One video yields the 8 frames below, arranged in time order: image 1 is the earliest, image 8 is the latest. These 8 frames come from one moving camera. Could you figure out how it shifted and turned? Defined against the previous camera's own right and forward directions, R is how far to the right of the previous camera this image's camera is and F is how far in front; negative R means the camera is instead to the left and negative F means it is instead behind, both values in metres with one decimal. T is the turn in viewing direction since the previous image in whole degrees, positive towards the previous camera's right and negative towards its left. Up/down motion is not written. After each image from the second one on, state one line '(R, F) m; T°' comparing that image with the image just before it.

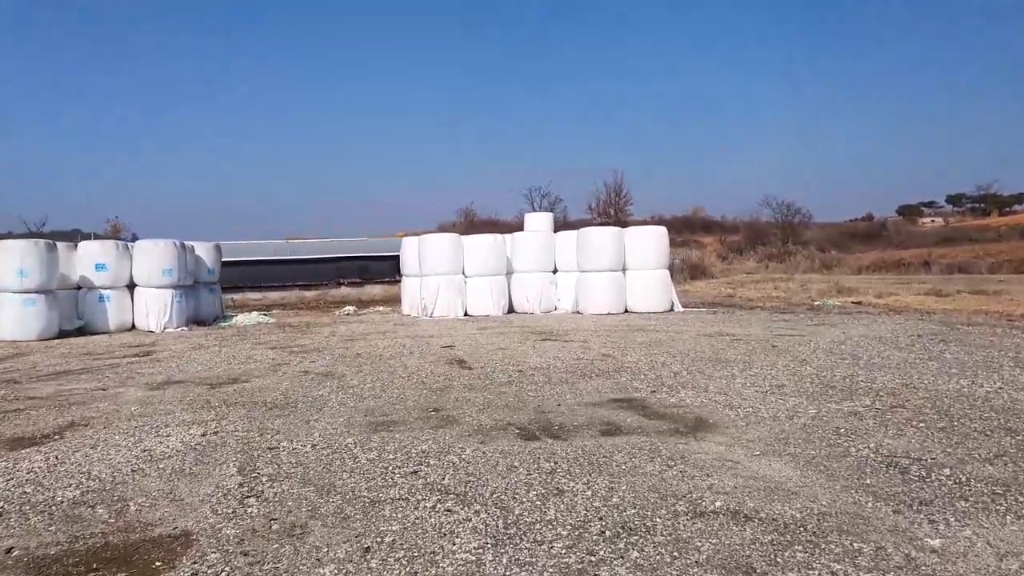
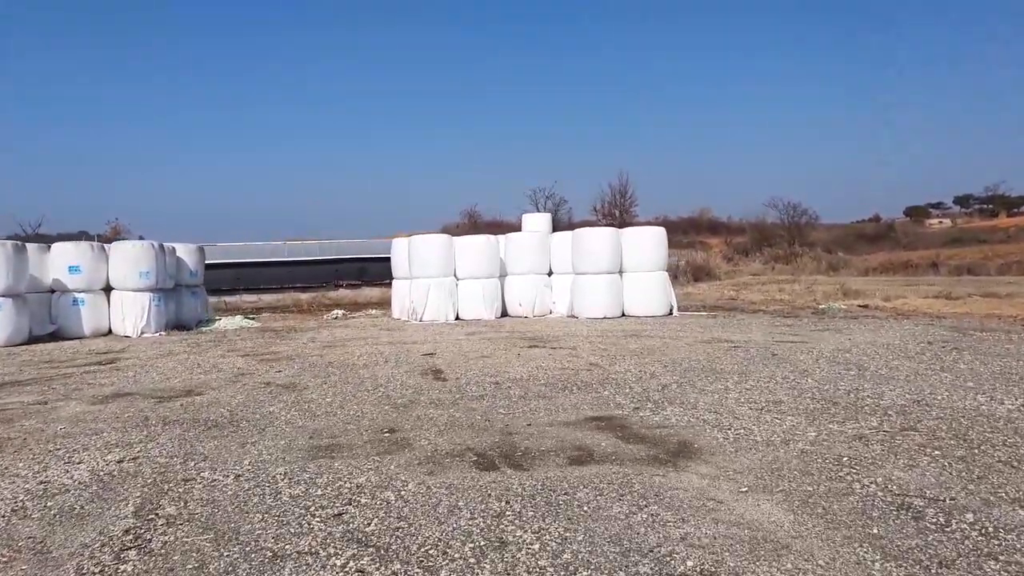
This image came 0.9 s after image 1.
(+0.3, +0.7) m; 0°
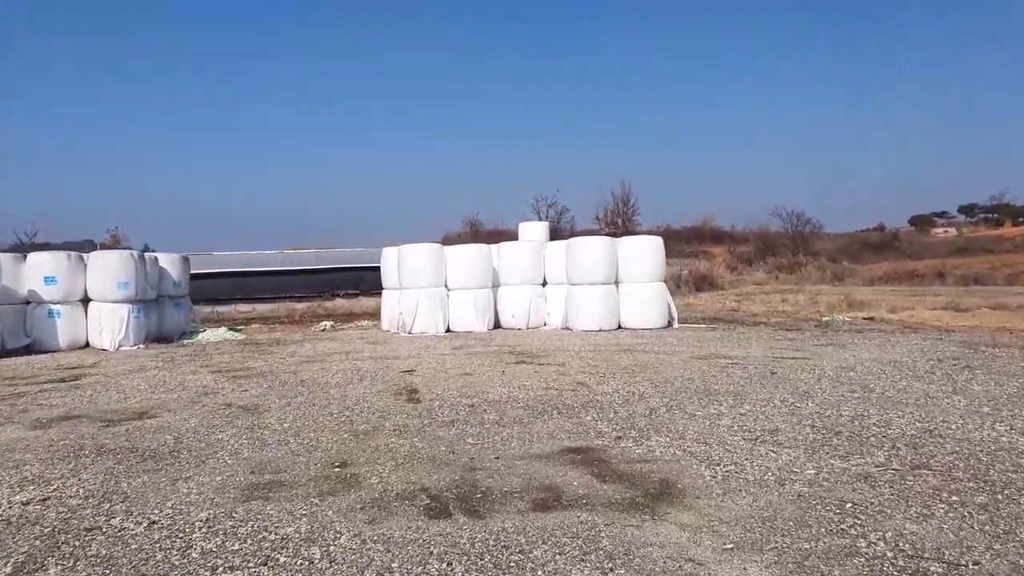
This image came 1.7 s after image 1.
(+0.3, +0.6) m; 0°
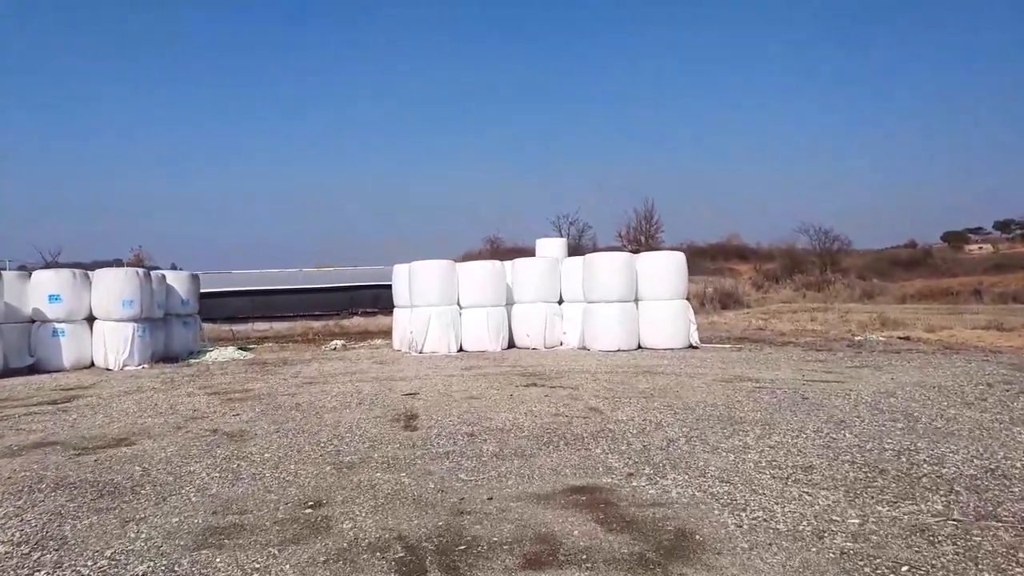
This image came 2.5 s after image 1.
(+0.2, +0.6) m; -2°
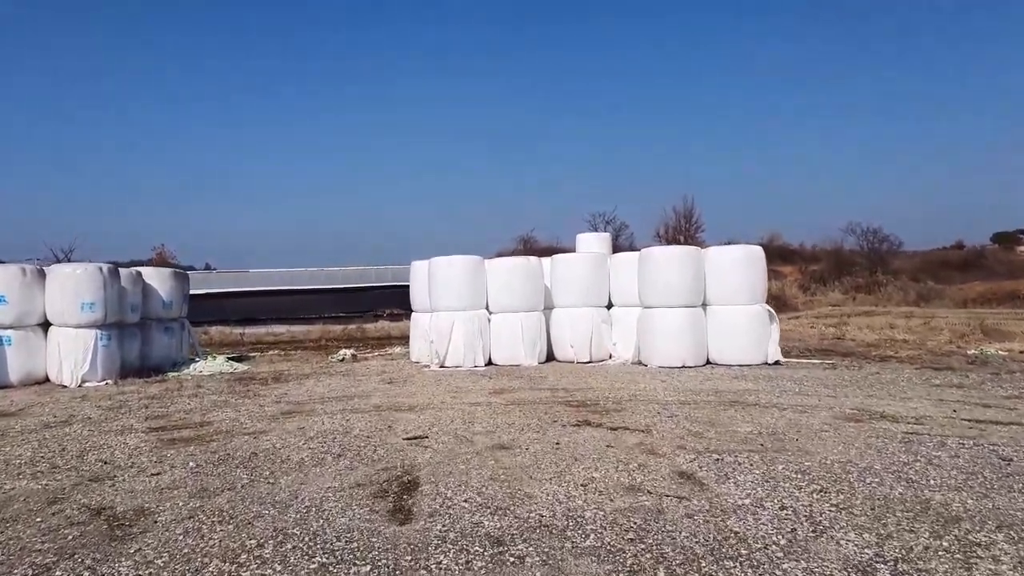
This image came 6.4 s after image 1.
(-0.1, +2.8) m; -2°
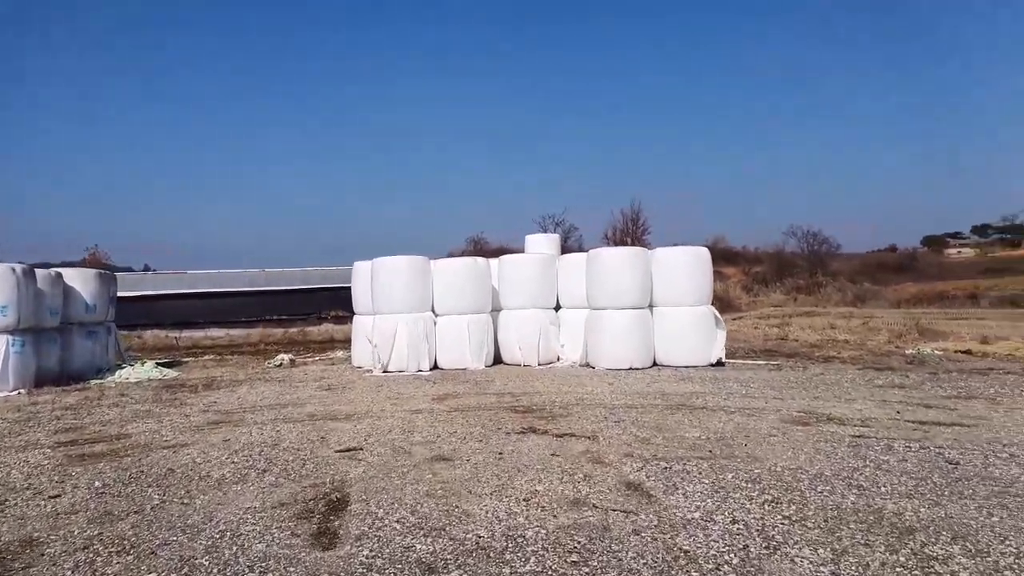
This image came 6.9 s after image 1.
(+0.1, +0.3) m; +4°
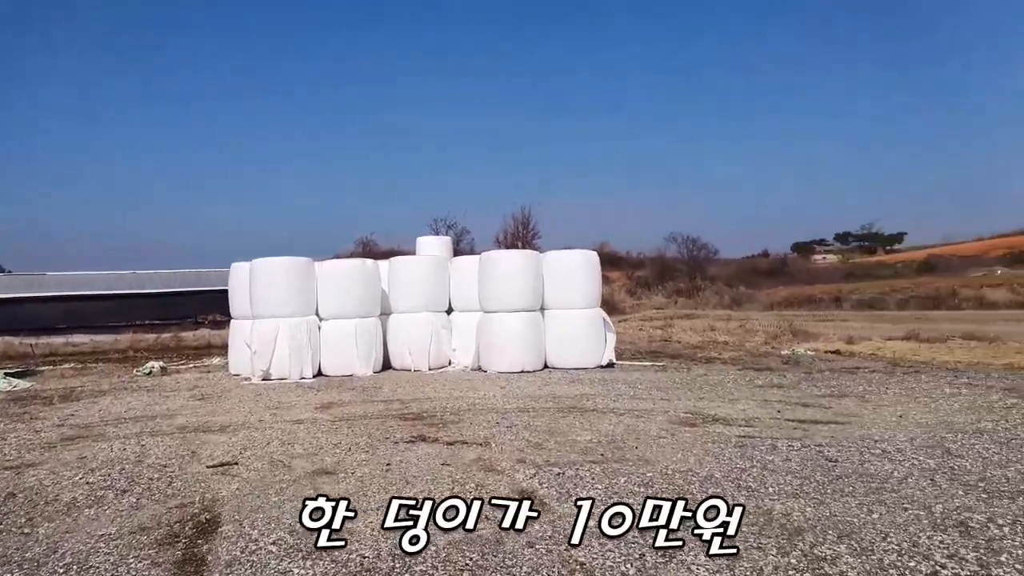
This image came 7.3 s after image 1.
(0.0, +0.2) m; +8°
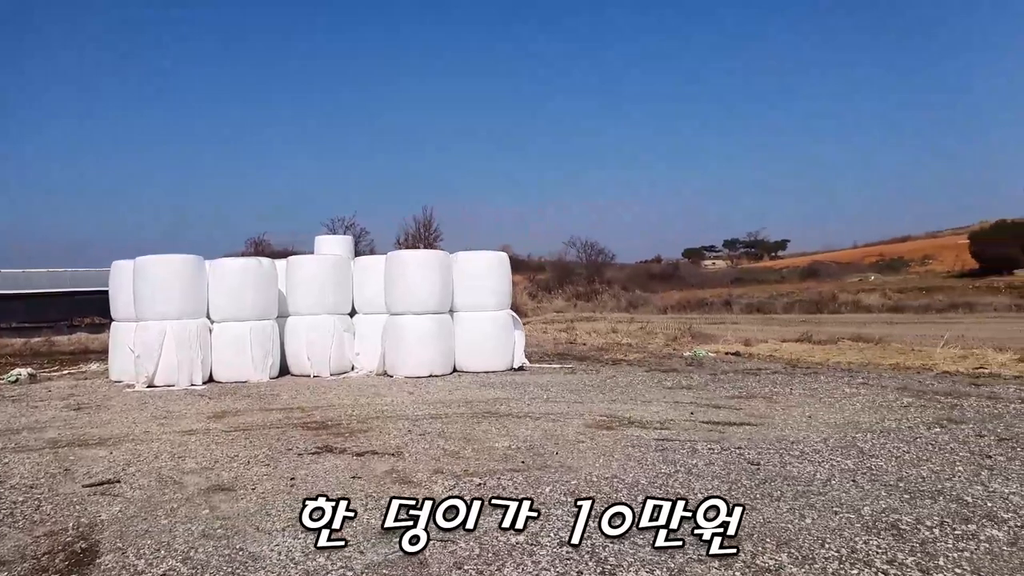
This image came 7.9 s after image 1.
(-0.1, +0.3) m; +8°
